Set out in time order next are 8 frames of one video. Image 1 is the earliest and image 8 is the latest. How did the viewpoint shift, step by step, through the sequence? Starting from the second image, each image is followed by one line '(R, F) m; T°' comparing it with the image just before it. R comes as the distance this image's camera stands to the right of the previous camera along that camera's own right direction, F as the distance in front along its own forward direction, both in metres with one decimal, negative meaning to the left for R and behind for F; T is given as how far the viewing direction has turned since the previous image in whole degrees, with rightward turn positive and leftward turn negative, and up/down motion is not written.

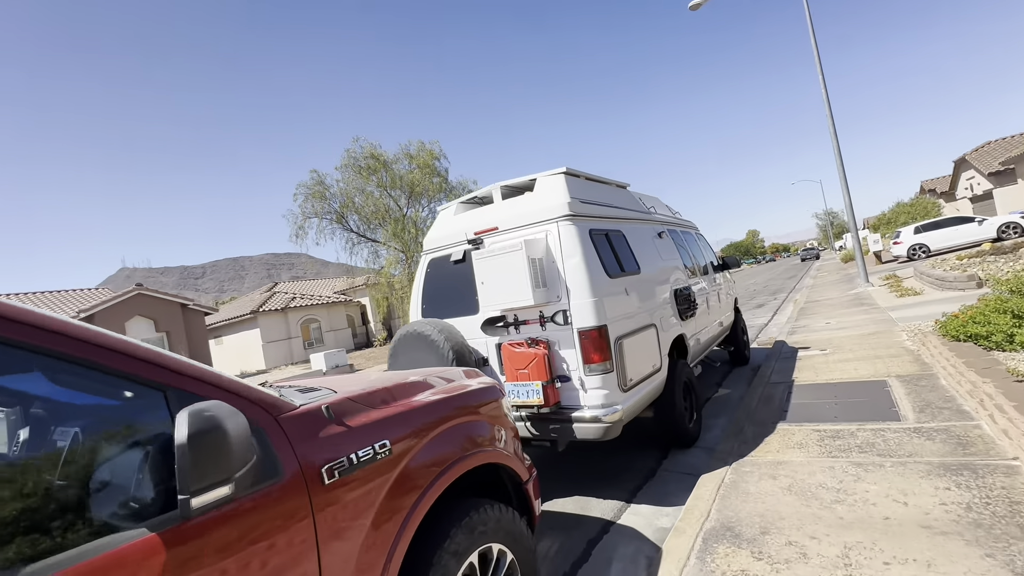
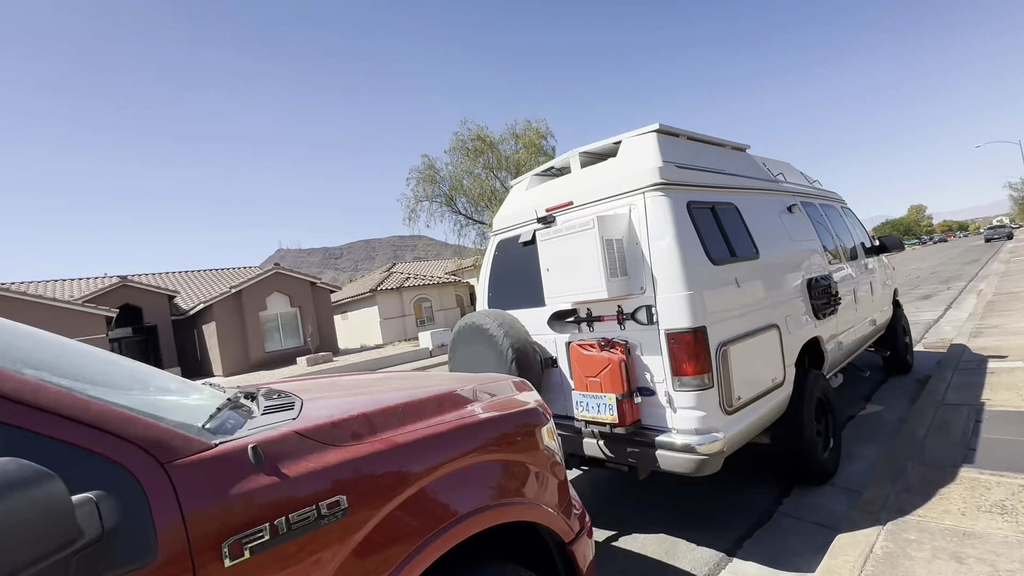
(+0.3, +0.7) m; -13°
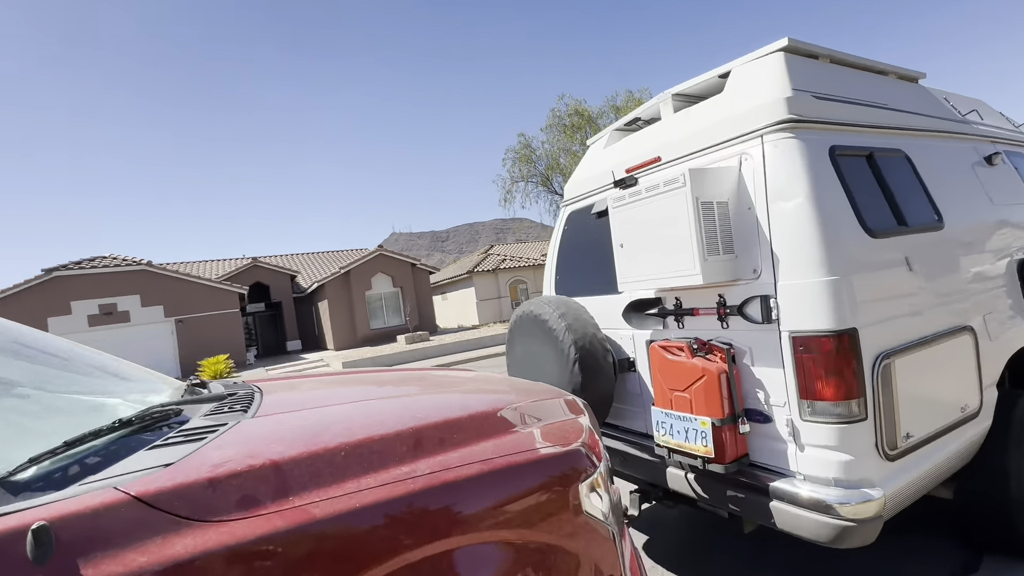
(+0.2, +0.7) m; -12°
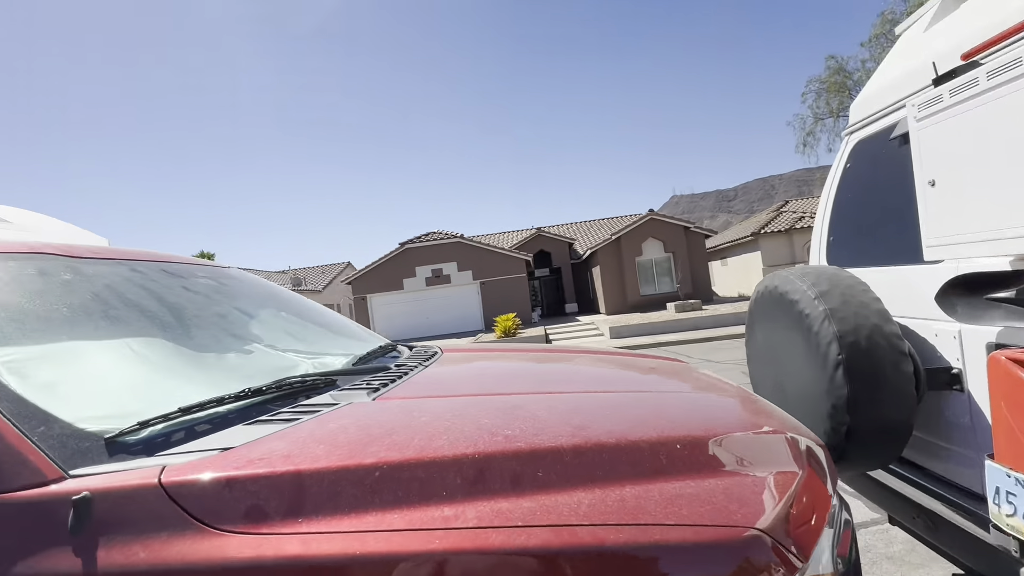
(+0.3, +0.5) m; -33°
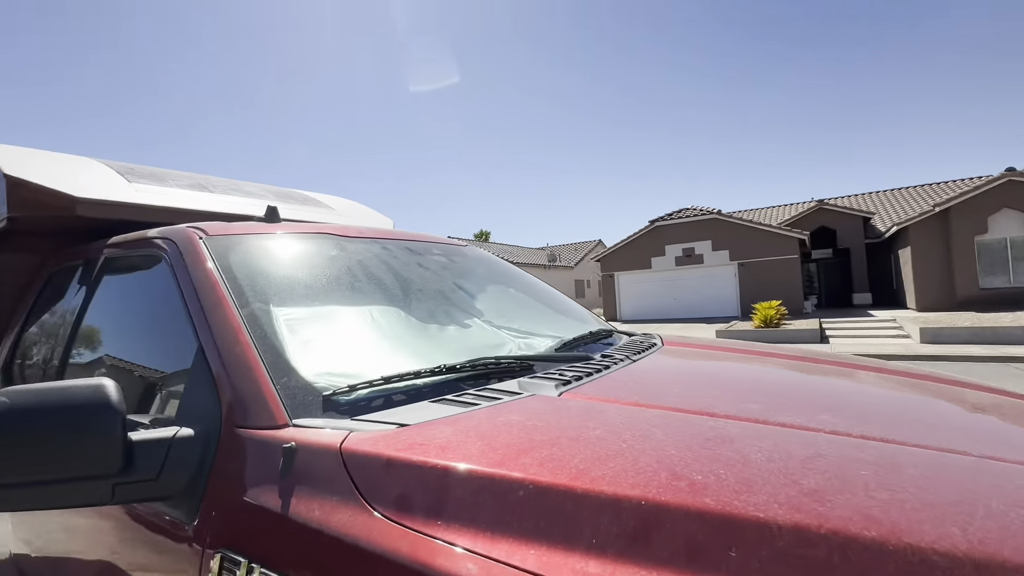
(+0.1, +0.2) m; -29°
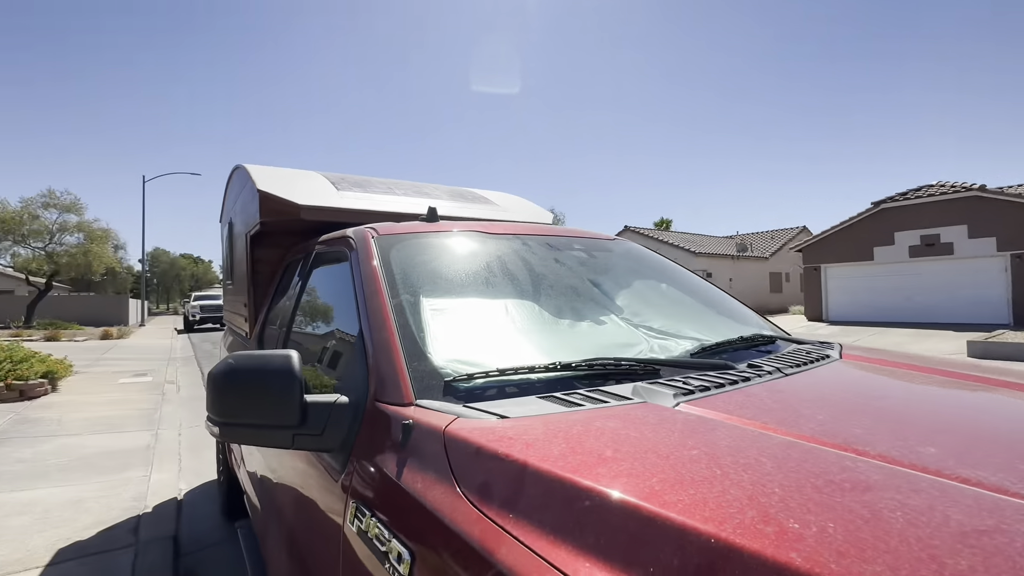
(+0.2, 0.0) m; -21°
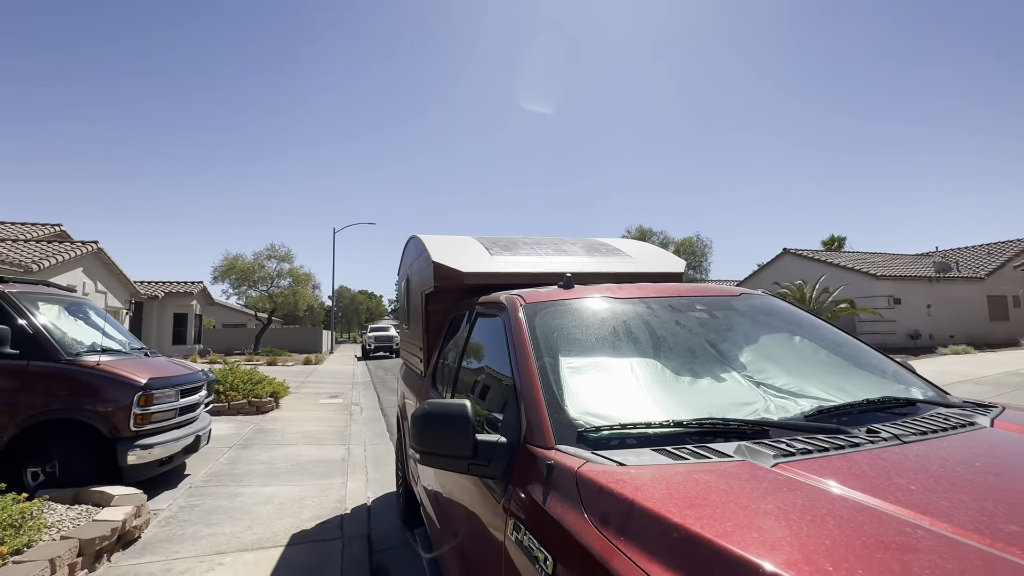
(+0.1, -0.4) m; -17°
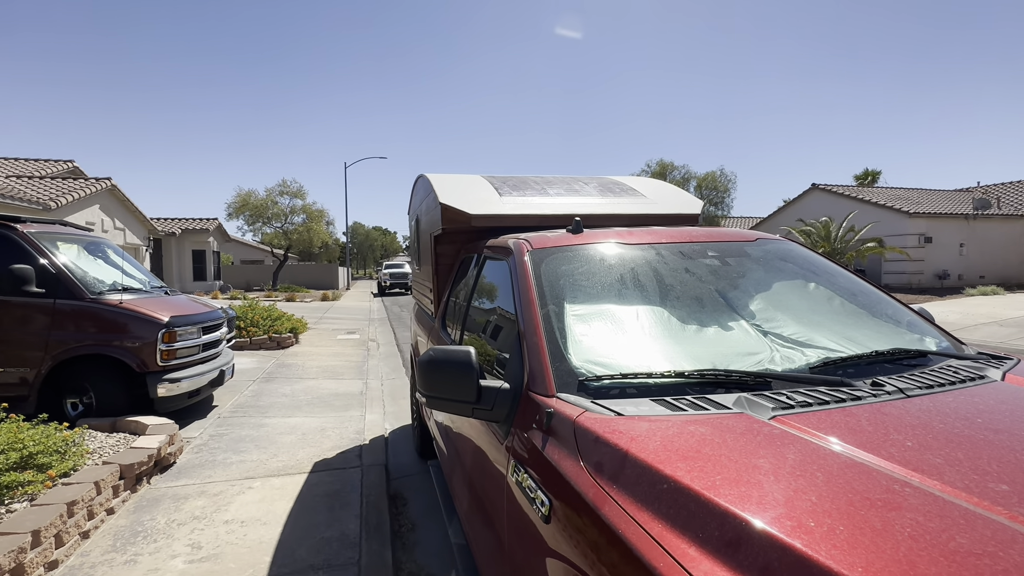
(0.0, 0.0) m; -2°
